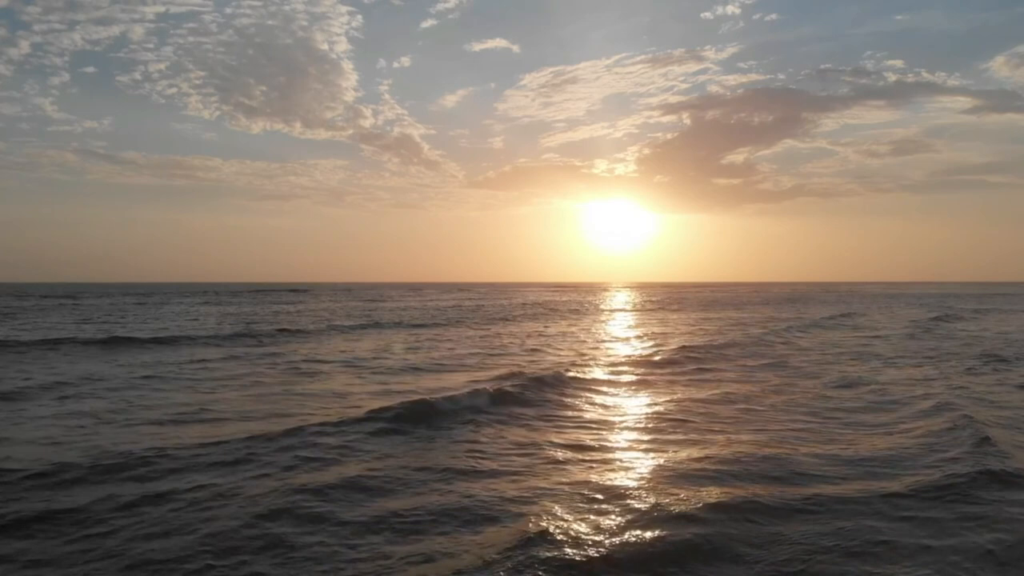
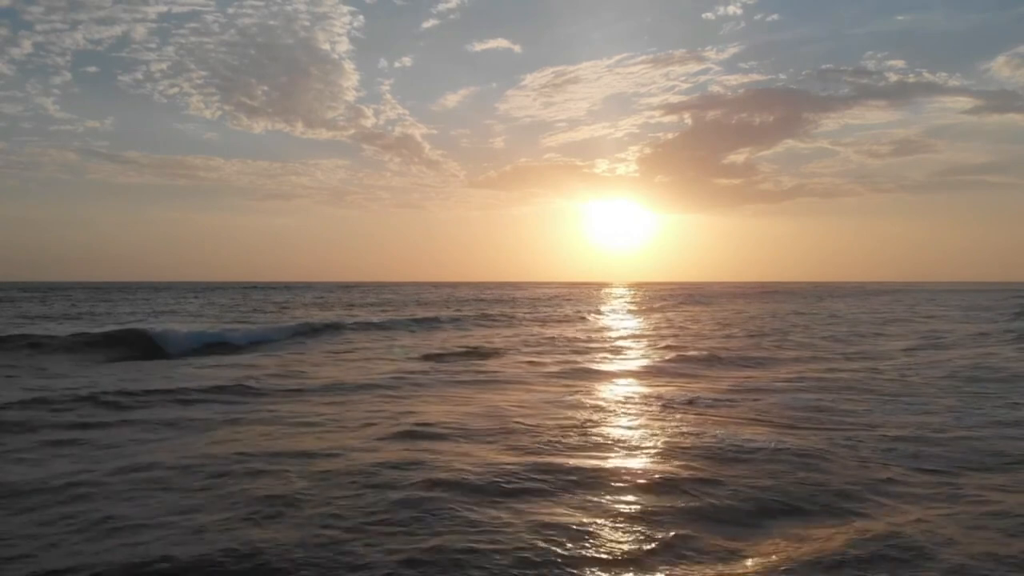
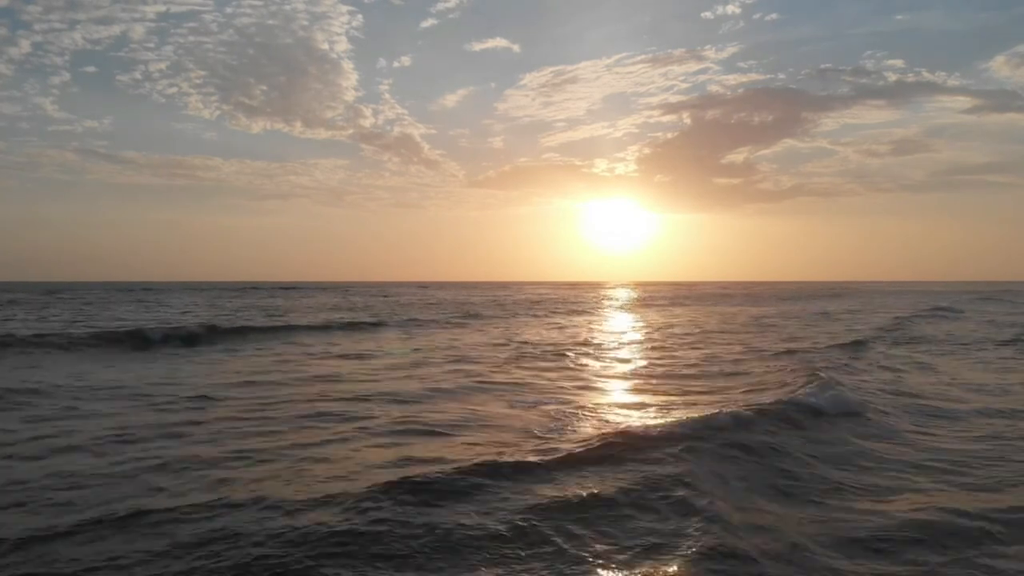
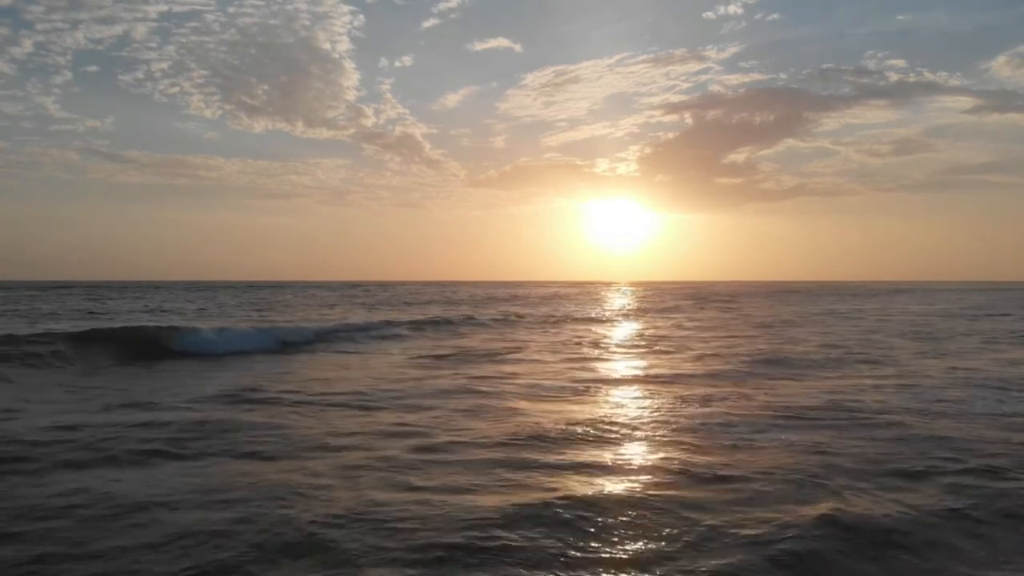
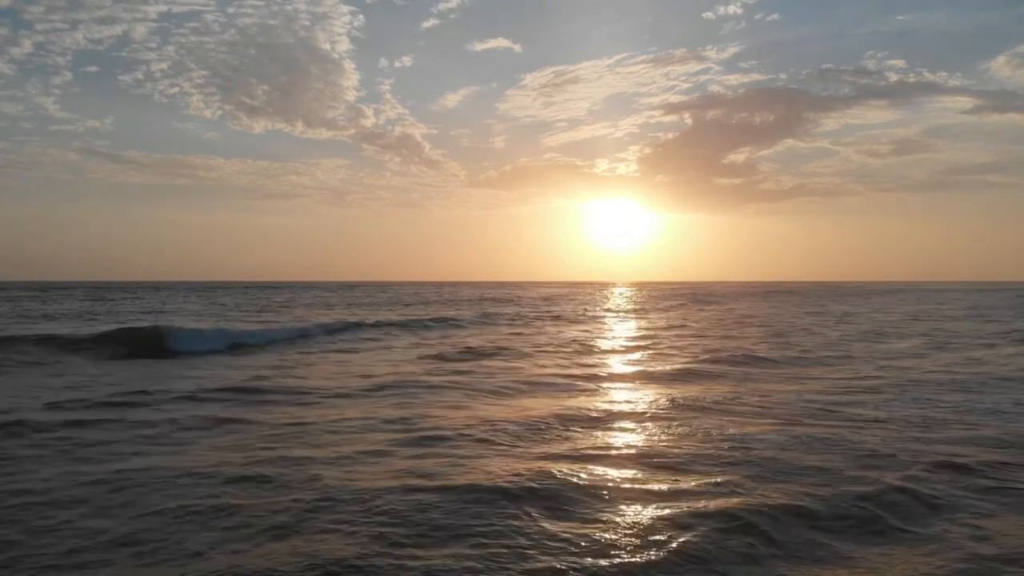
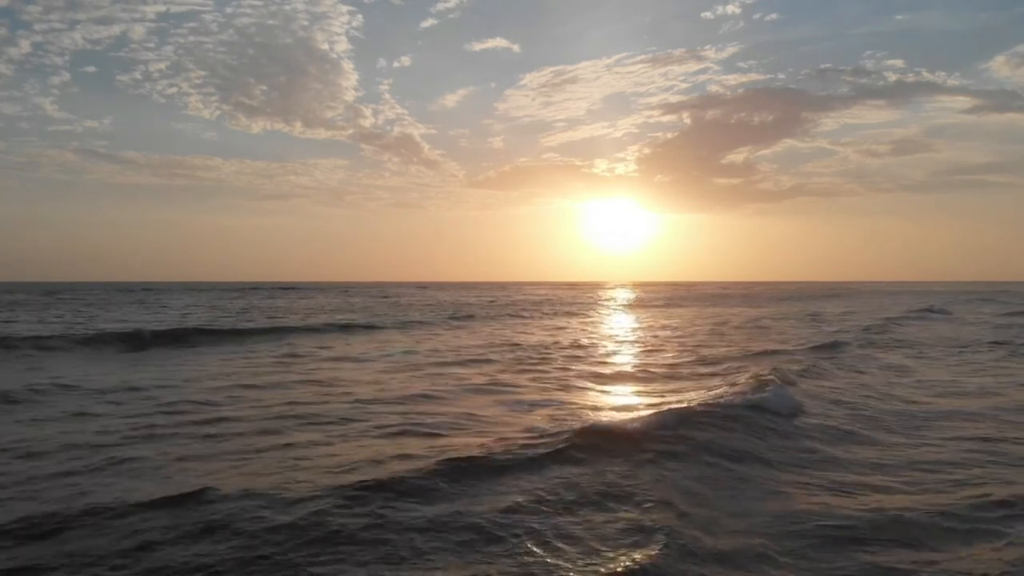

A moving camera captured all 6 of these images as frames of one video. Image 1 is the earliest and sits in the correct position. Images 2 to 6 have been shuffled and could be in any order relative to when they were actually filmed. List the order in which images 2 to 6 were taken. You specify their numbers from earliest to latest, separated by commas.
6, 3, 2, 5, 4
